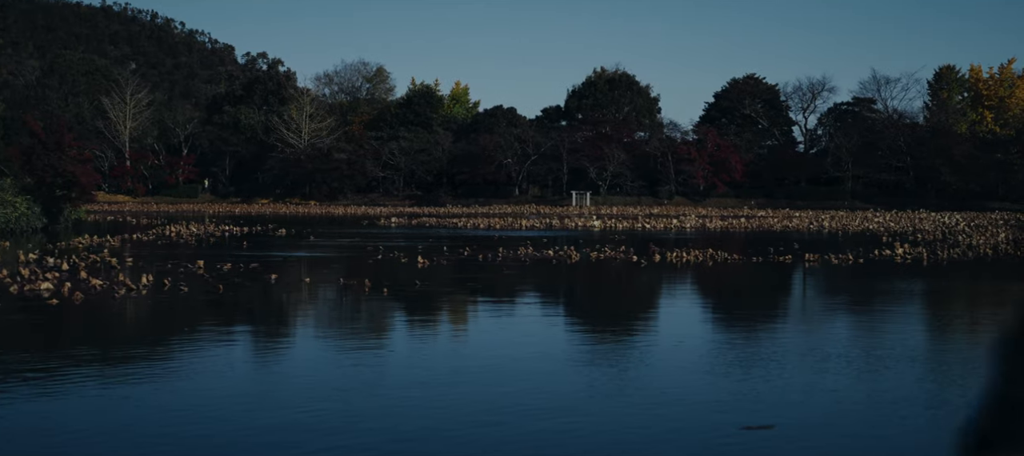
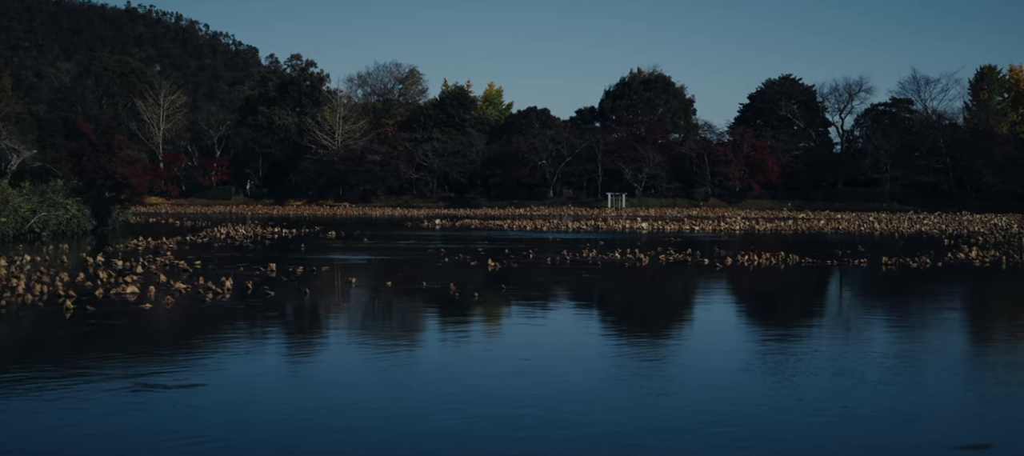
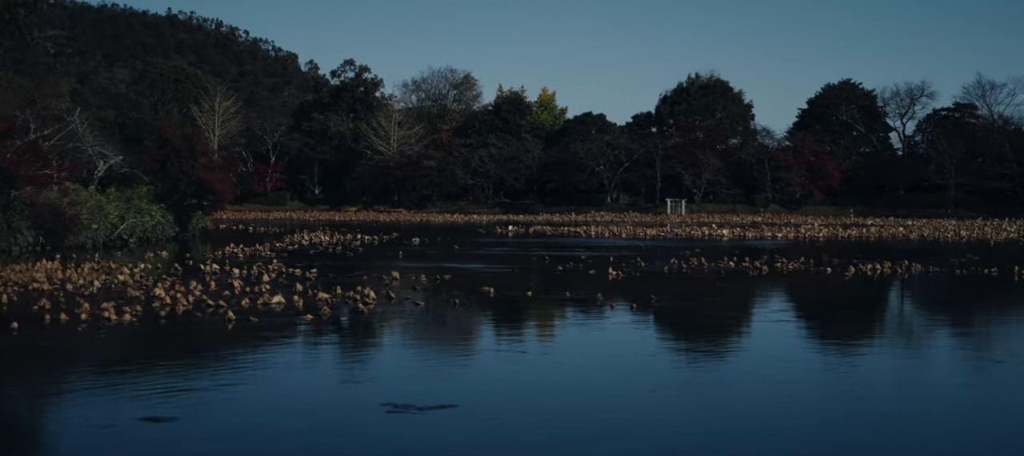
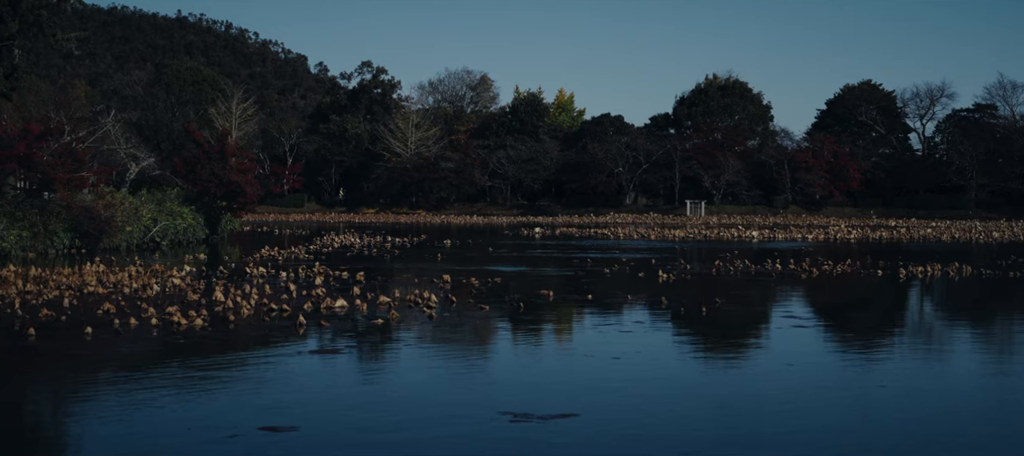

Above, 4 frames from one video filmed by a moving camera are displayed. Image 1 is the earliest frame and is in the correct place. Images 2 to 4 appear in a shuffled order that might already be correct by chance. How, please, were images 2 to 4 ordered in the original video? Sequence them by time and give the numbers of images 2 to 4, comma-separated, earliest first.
2, 3, 4
